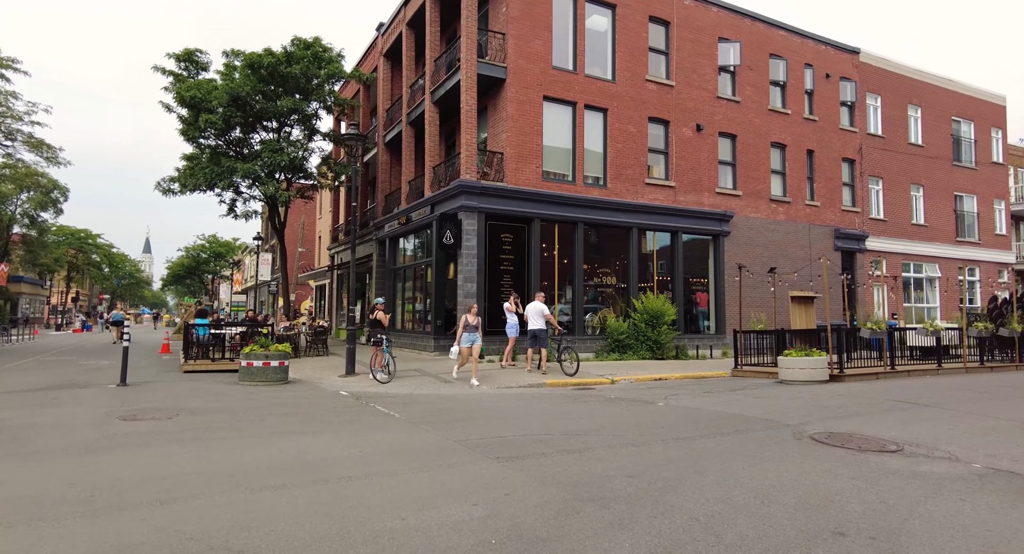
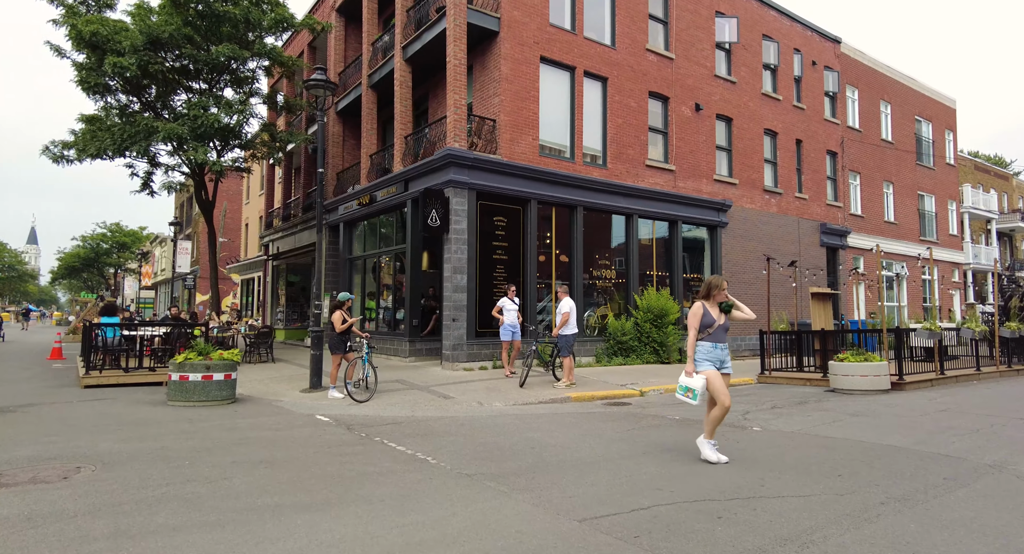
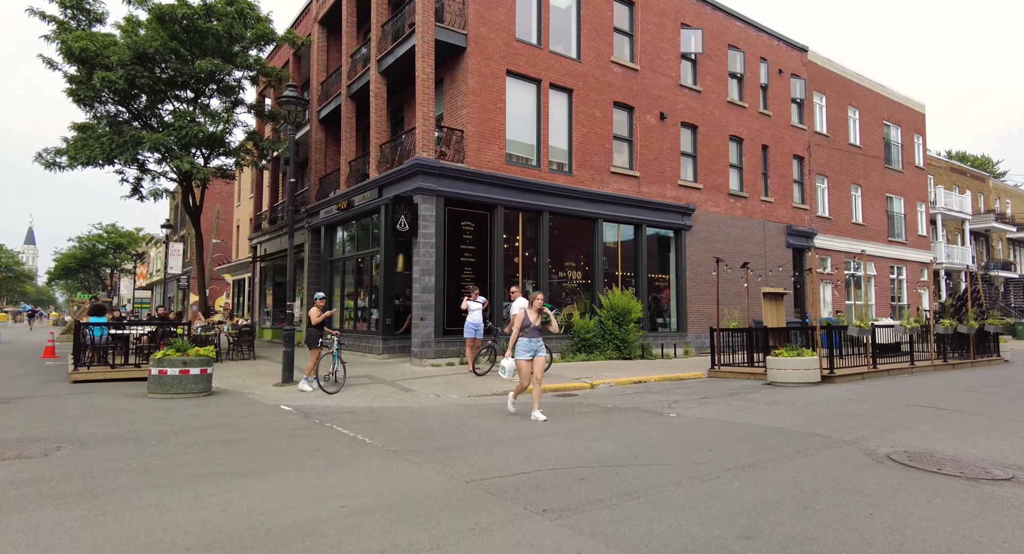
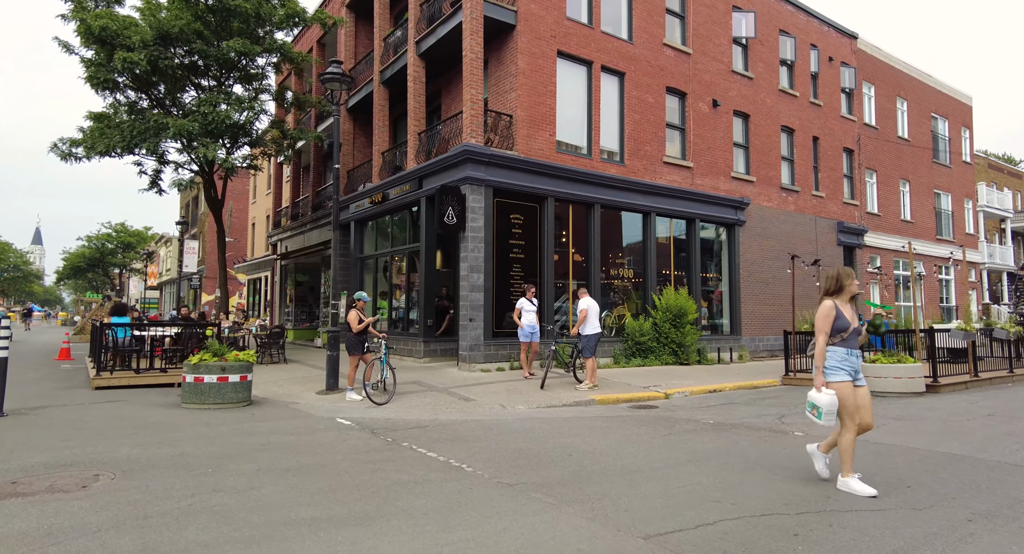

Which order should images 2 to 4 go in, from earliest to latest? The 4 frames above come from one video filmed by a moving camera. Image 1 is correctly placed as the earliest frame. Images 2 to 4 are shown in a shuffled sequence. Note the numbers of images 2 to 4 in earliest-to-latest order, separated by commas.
3, 2, 4
